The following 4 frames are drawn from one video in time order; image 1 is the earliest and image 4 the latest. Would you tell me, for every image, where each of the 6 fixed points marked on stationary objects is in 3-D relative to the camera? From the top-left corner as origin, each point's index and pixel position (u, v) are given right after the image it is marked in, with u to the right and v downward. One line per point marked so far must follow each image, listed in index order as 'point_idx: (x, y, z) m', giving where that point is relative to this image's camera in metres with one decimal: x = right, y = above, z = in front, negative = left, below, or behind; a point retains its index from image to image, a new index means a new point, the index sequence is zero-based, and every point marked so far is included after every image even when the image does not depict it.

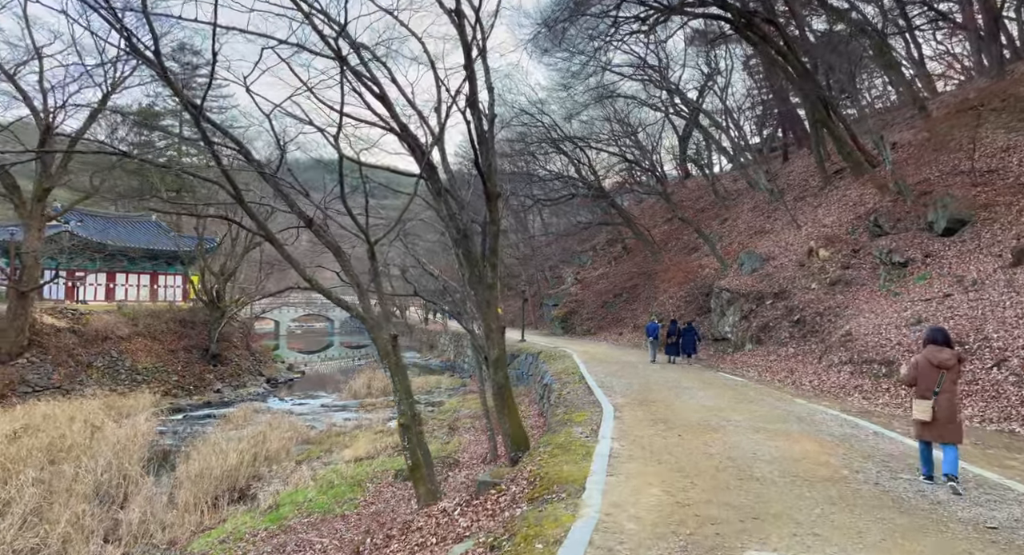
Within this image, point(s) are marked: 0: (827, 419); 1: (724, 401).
0: (+4.1, -1.9, +9.1) m
1: (+3.2, -1.9, +10.4) m
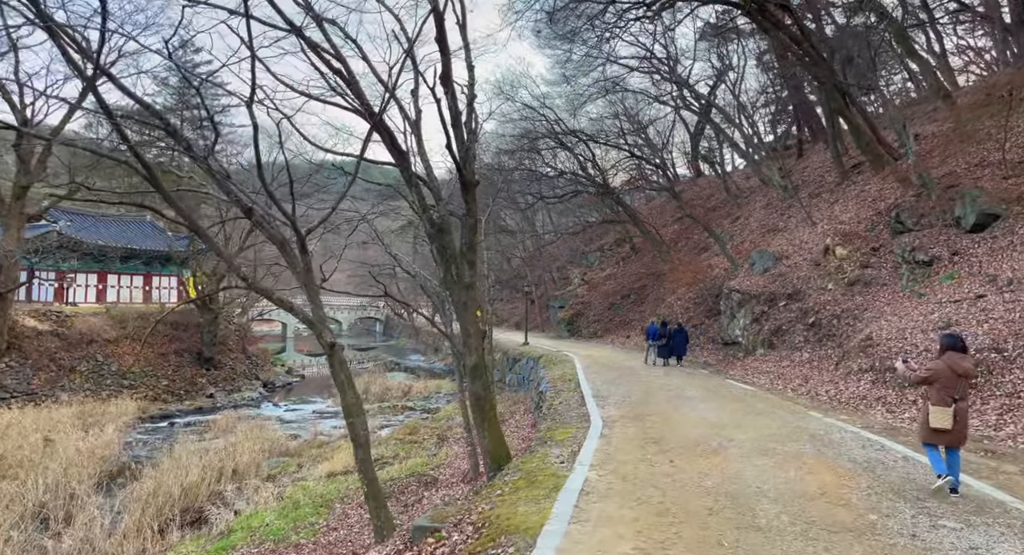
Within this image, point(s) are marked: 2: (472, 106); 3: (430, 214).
0: (+3.8, -1.8, +7.9) m
1: (+2.9, -1.9, +9.2) m
2: (-0.5, +2.4, +9.7) m
3: (-1.1, +0.9, +9.5) m
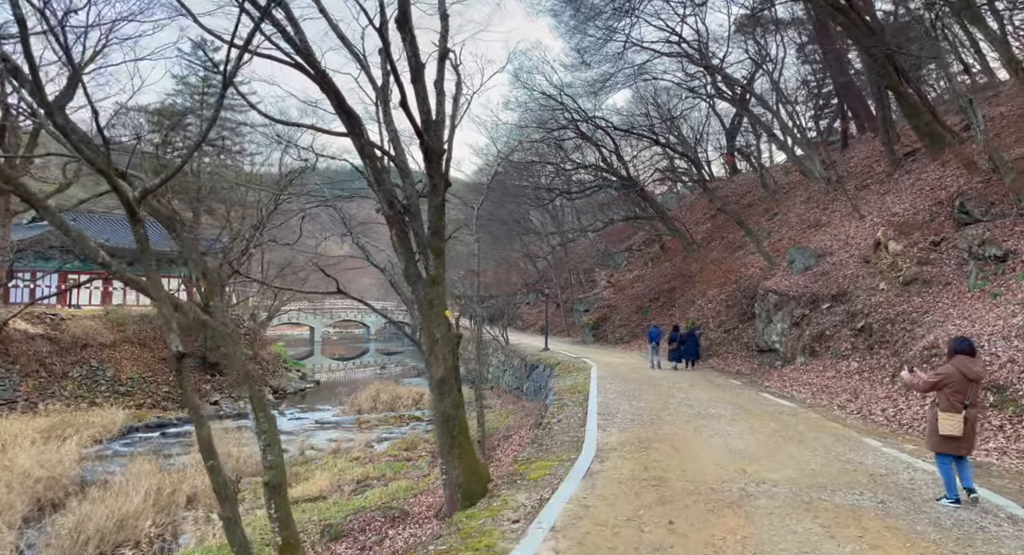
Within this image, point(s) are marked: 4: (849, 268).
0: (+3.5, -1.7, +5.9) m
1: (+2.6, -1.8, +7.3) m
2: (-0.8, +2.5, +8.0) m
3: (-1.4, +1.0, +7.8) m
4: (+7.9, +0.2, +16.1) m
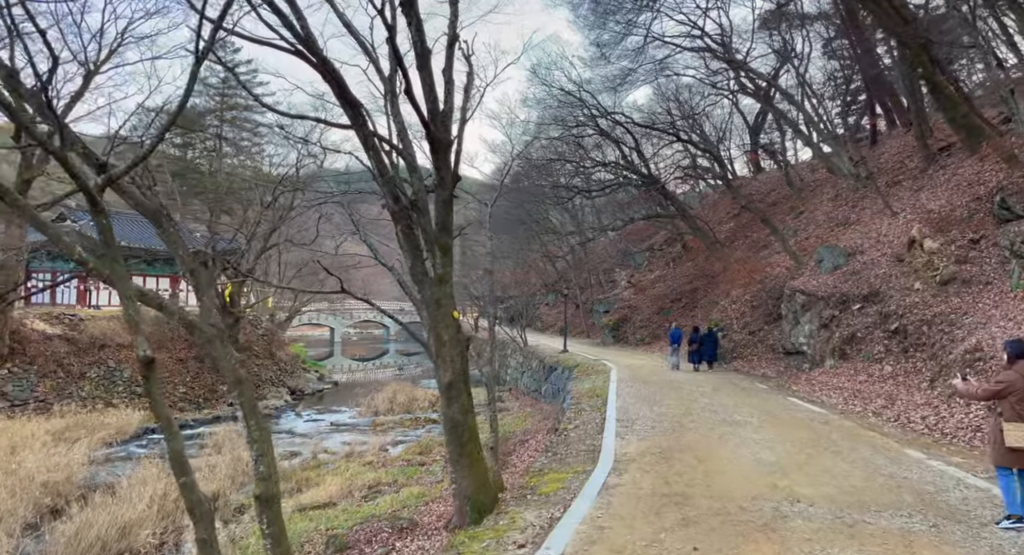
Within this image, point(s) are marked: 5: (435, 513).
0: (+3.5, -1.7, +5.3) m
1: (+2.7, -1.8, +6.7) m
2: (-0.7, +2.5, +7.5) m
3: (-1.3, +1.0, +7.4) m
4: (+8.3, +0.2, +15.4) m
5: (-1.0, -3.1, +9.0) m
